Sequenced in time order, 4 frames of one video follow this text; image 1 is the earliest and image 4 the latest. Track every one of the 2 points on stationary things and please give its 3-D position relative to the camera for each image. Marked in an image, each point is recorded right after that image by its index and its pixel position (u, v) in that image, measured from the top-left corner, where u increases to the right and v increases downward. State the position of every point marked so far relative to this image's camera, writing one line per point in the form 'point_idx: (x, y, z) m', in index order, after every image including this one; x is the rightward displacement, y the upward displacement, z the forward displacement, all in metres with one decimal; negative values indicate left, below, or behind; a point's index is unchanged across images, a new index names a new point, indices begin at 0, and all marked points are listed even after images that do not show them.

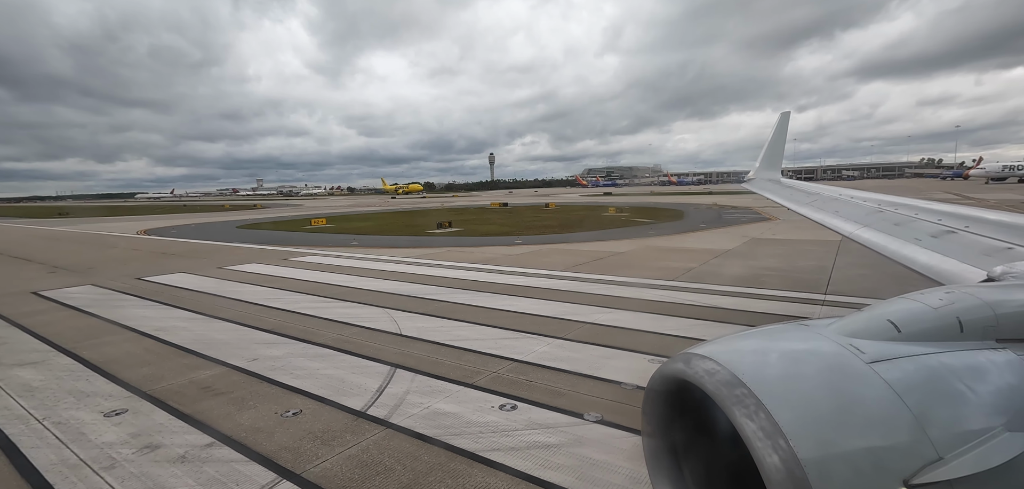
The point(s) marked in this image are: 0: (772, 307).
0: (+4.0, -1.0, +7.5) m
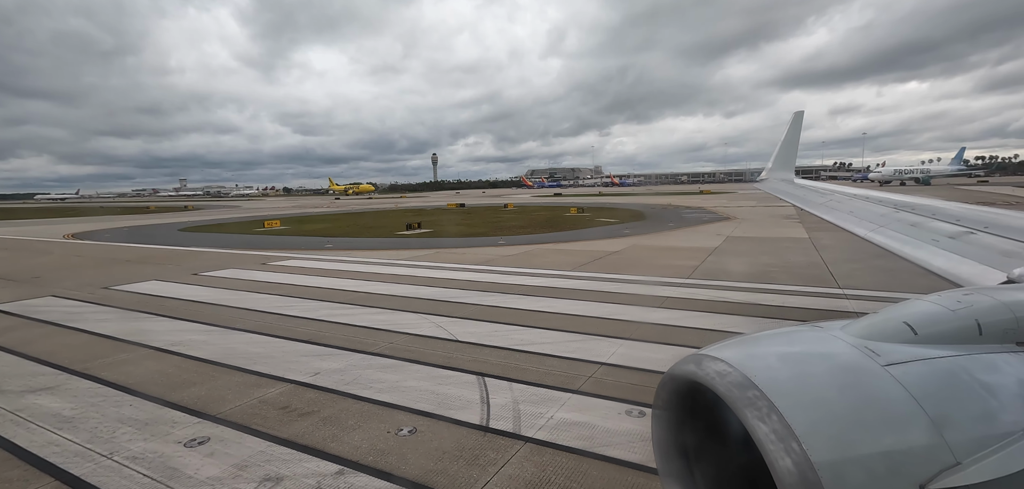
0: (+4.7, -0.9, +7.8) m
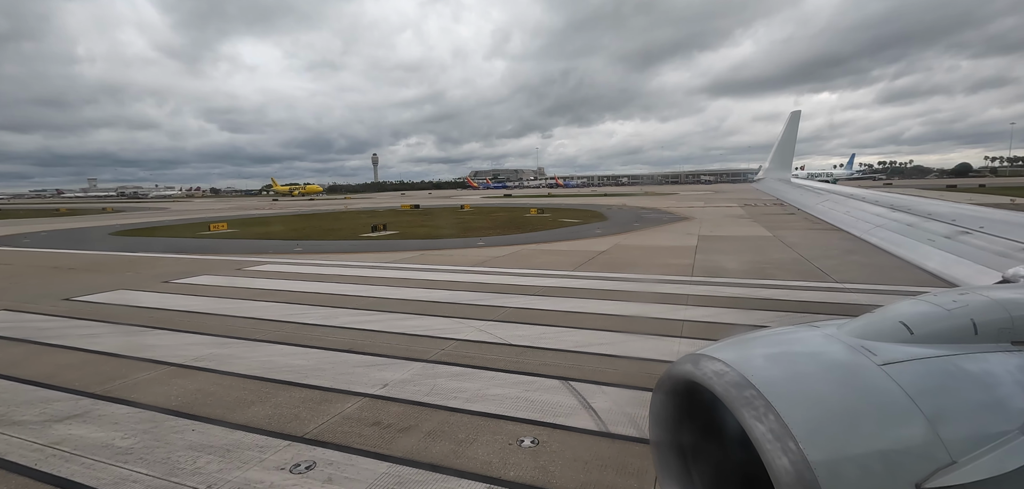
0: (+5.2, -0.9, +8.3) m
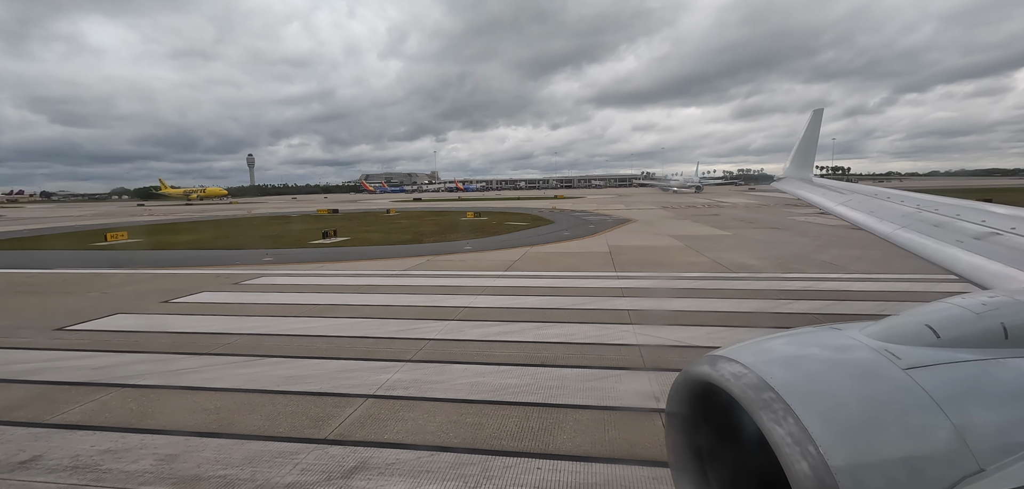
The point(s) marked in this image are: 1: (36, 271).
0: (+6.9, -0.8, +9.3) m
1: (-13.2, -0.7, +13.1) m
